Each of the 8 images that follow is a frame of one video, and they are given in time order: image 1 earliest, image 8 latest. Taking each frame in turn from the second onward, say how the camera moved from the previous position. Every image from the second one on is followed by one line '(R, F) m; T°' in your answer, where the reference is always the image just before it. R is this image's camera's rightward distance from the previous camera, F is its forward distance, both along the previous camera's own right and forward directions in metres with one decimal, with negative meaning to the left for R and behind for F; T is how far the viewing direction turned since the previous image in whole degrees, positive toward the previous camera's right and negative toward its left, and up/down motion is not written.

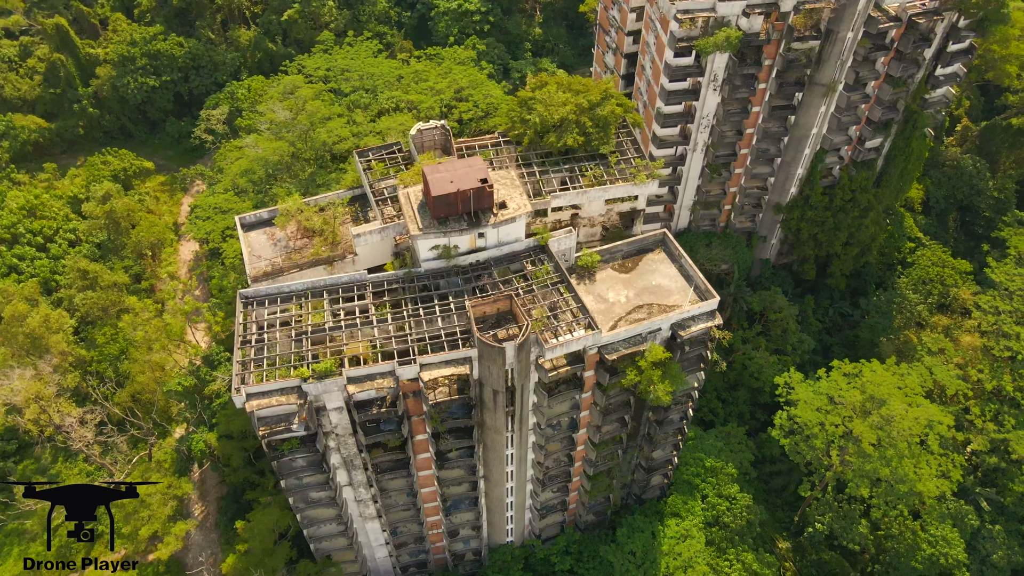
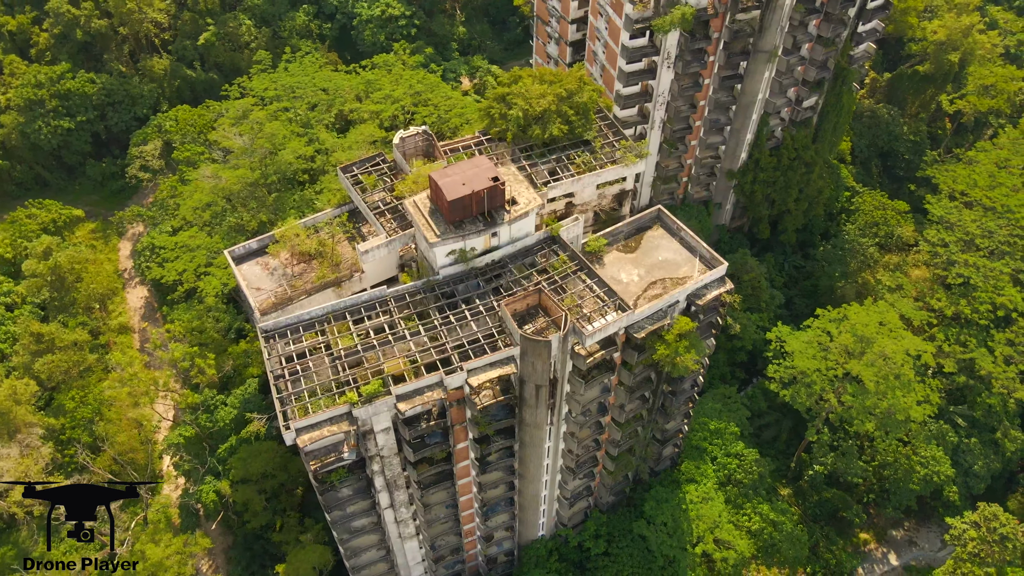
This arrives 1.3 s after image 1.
(-5.6, +0.4) m; +7°
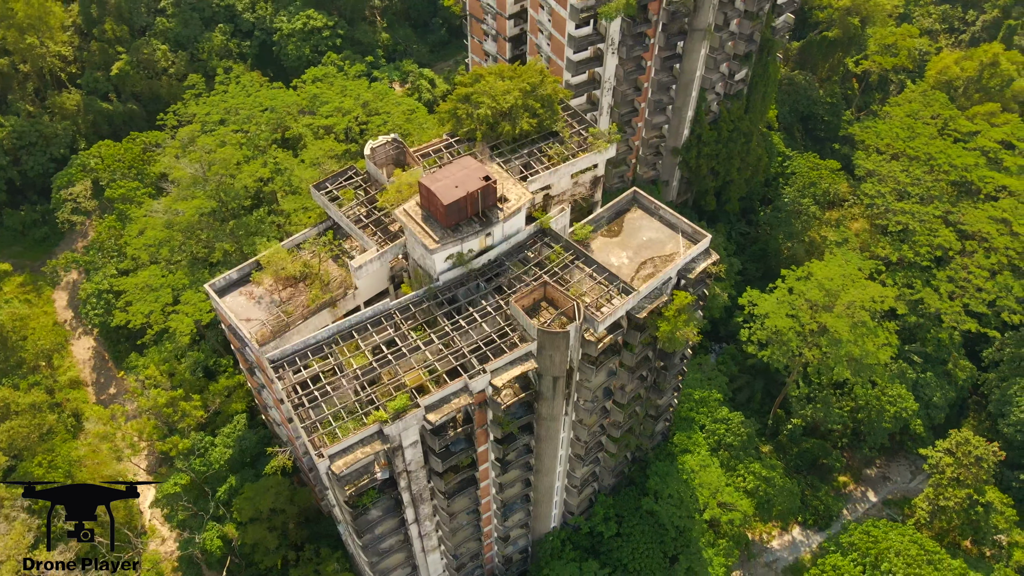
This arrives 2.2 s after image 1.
(-4.2, +0.2) m; +6°
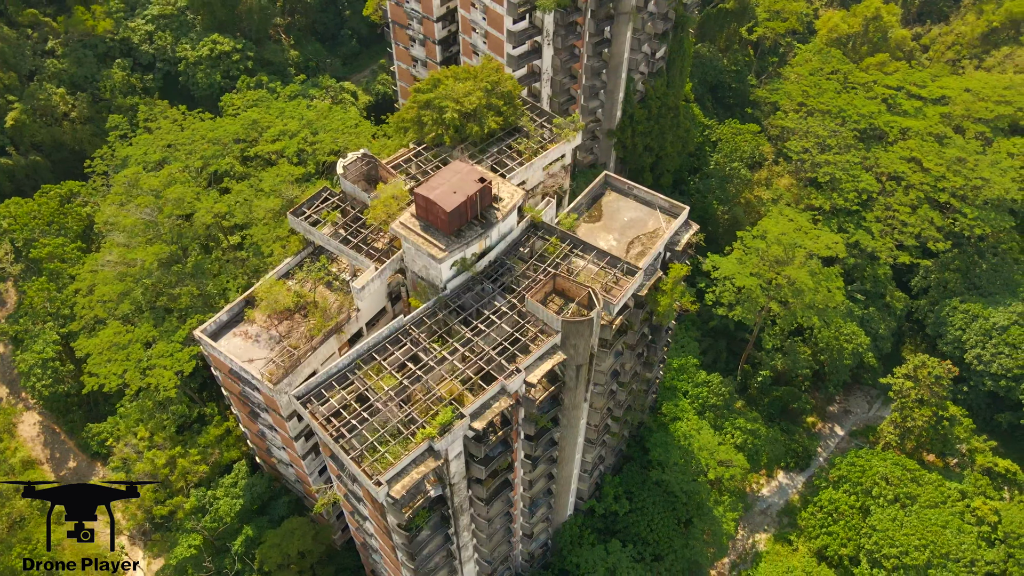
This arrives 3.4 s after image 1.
(-5.2, +0.3) m; +8°
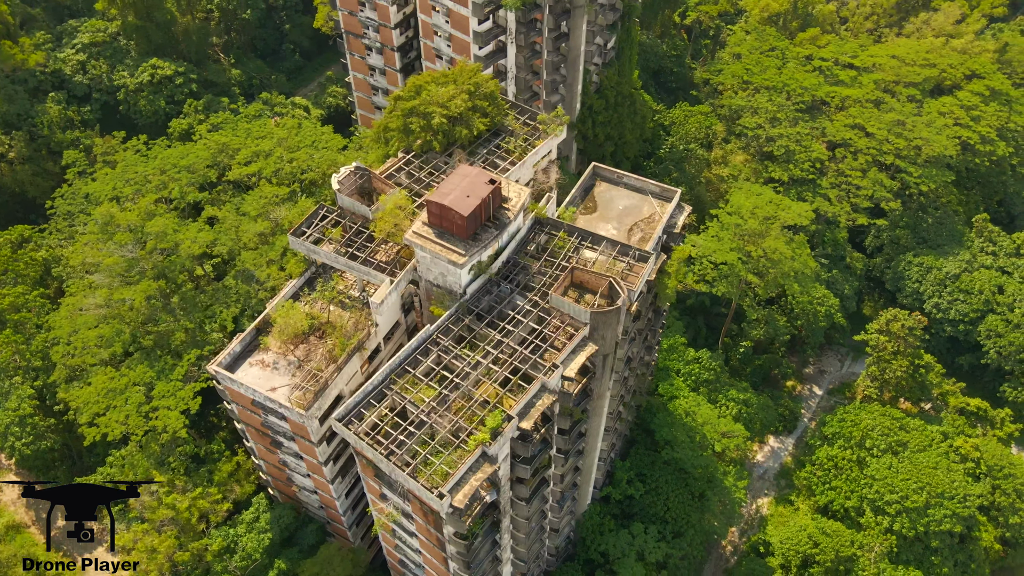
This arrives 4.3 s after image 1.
(-4.3, +0.1) m; +5°
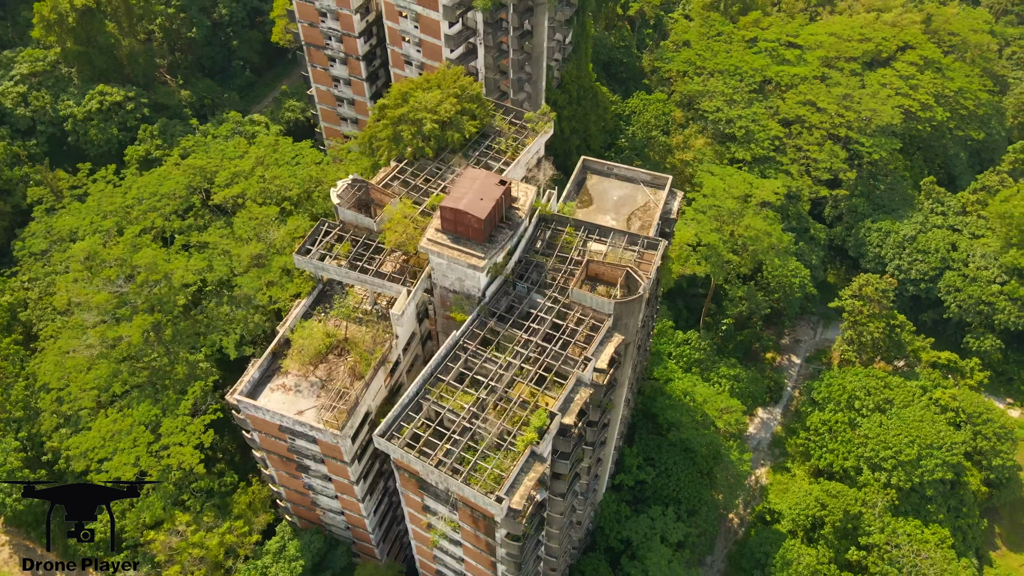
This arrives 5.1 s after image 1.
(-3.8, +0.1) m; +5°
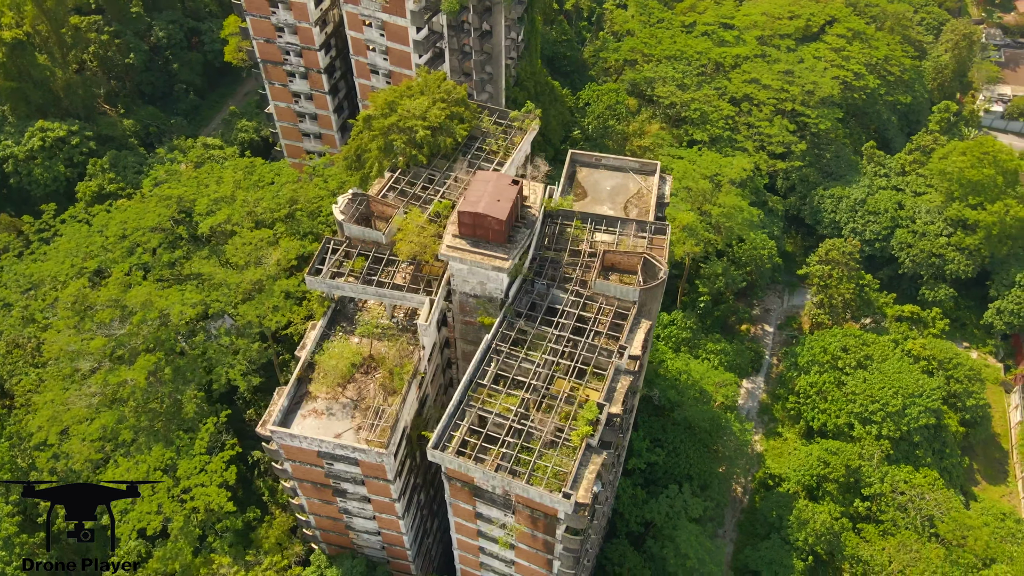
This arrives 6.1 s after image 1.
(-4.4, +0.2) m; +5°
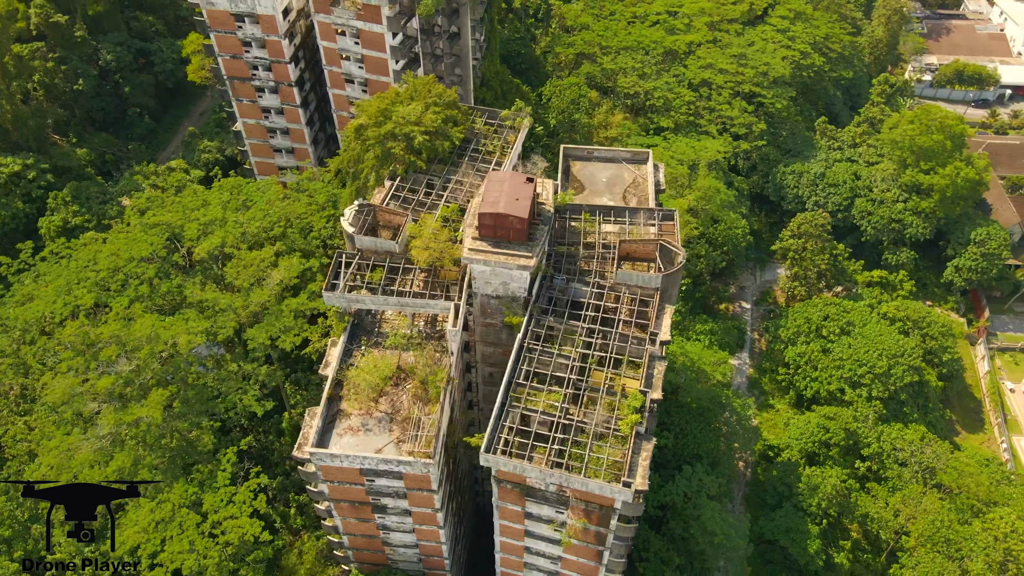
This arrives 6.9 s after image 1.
(-3.9, +0.2) m; +5°
